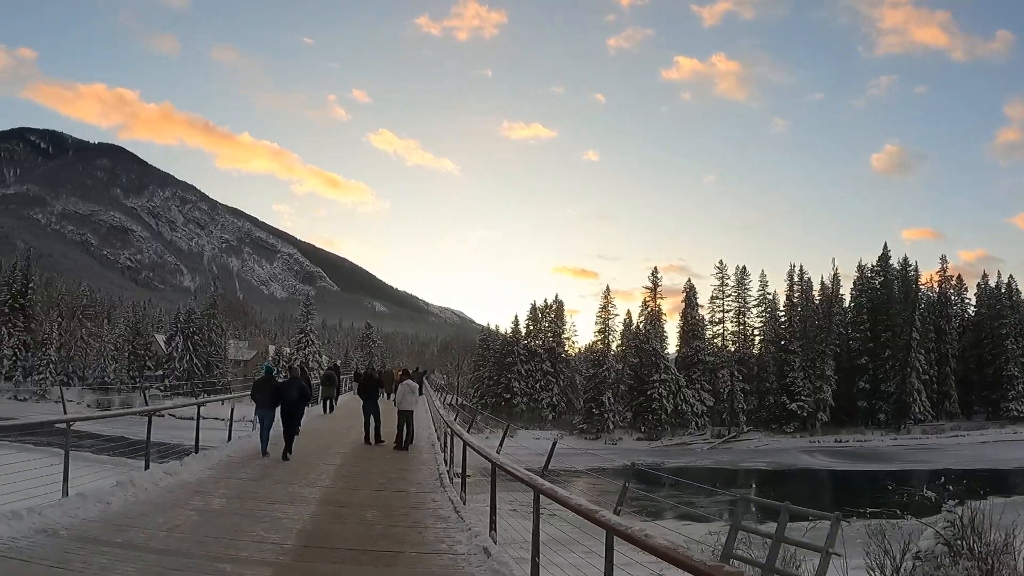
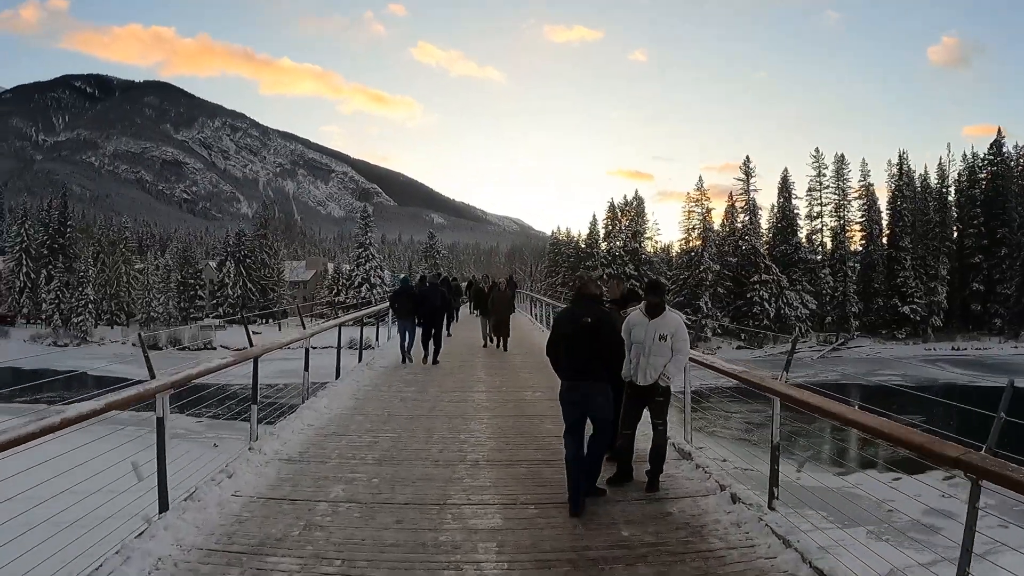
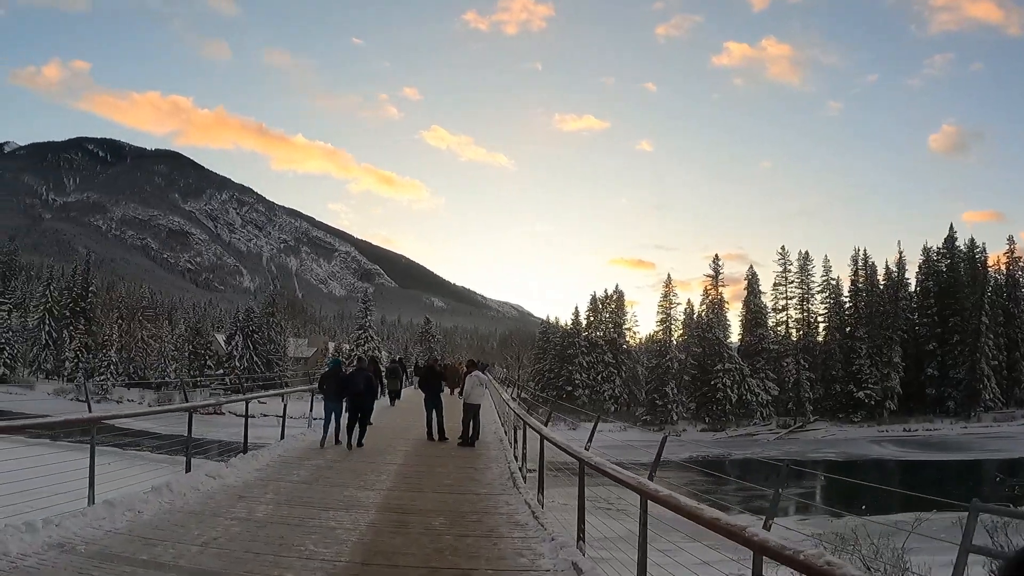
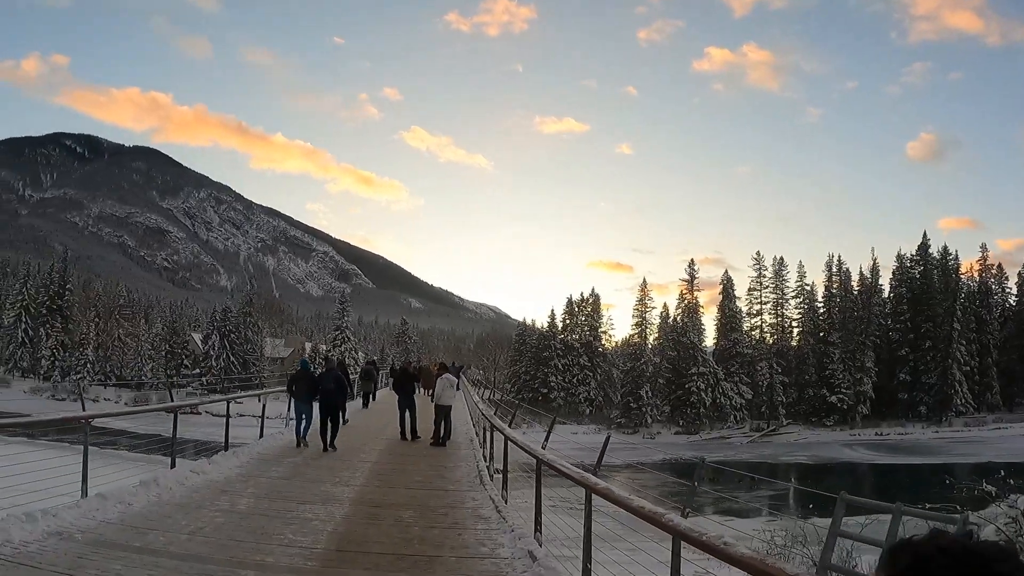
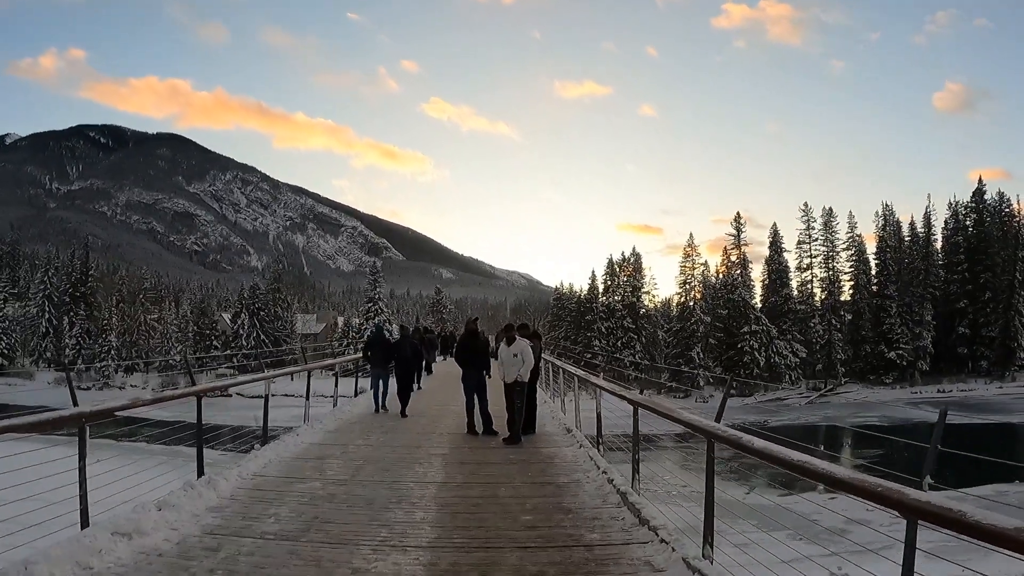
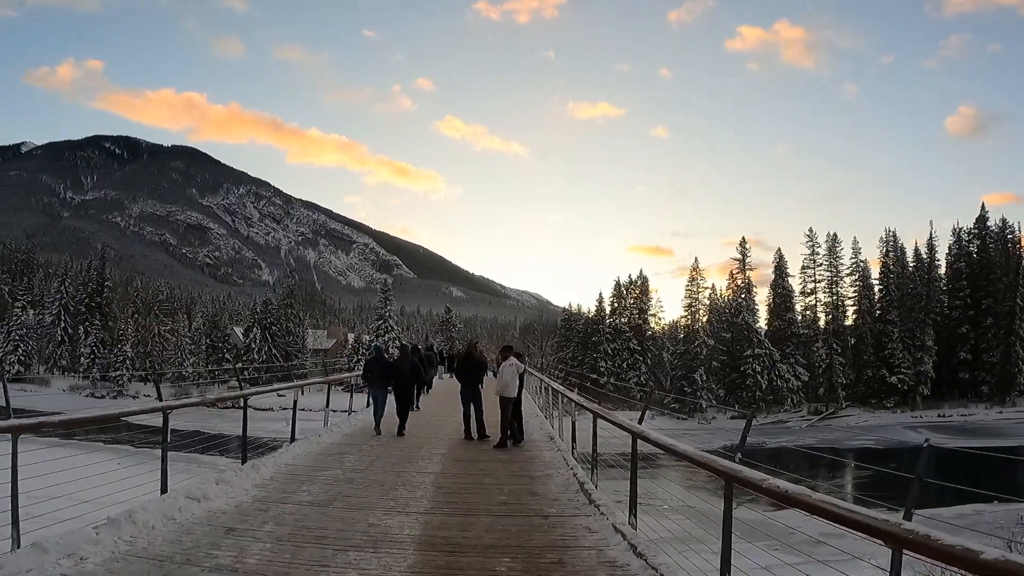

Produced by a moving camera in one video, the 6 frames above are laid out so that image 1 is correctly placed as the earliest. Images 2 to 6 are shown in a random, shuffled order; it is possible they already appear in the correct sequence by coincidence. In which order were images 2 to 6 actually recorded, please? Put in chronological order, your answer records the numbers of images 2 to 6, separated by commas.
4, 3, 6, 5, 2
